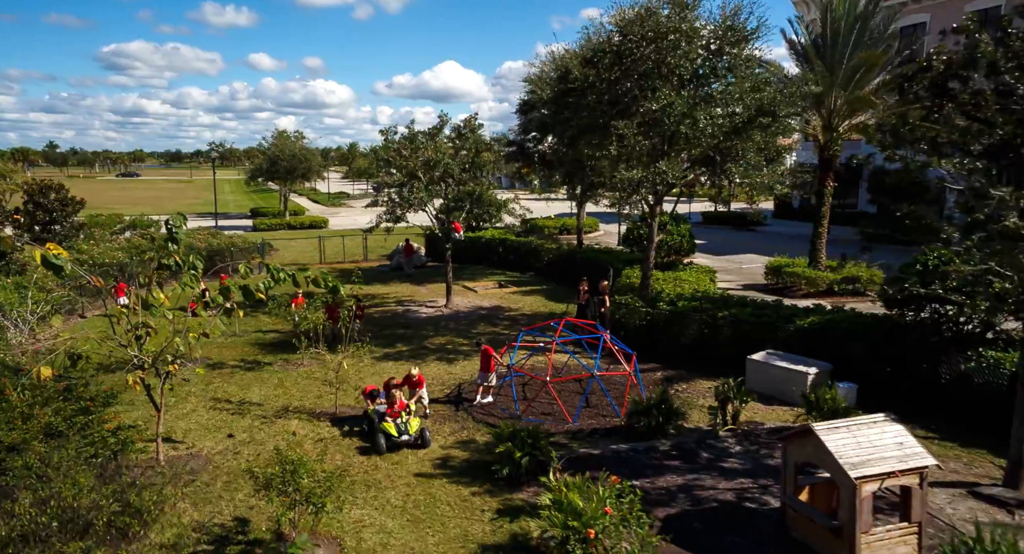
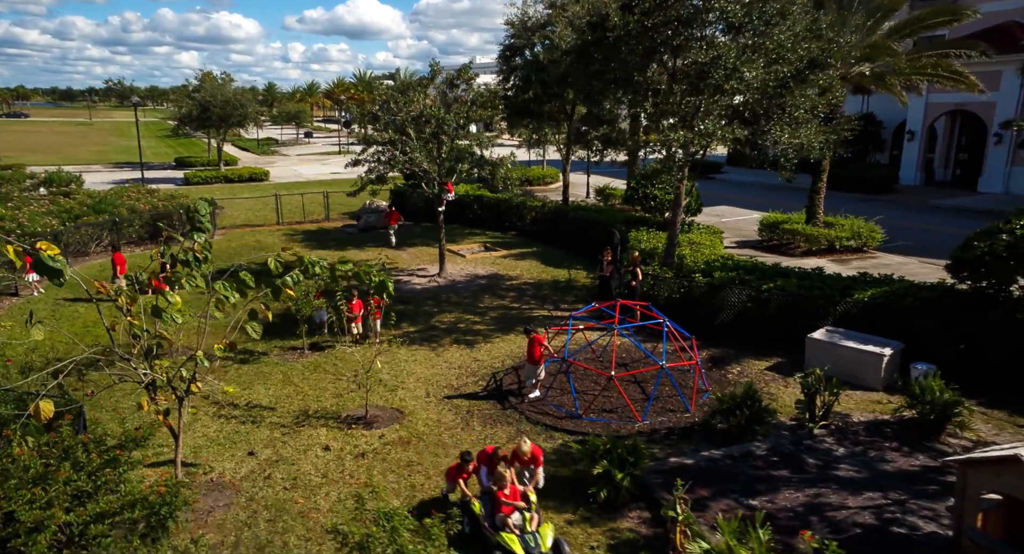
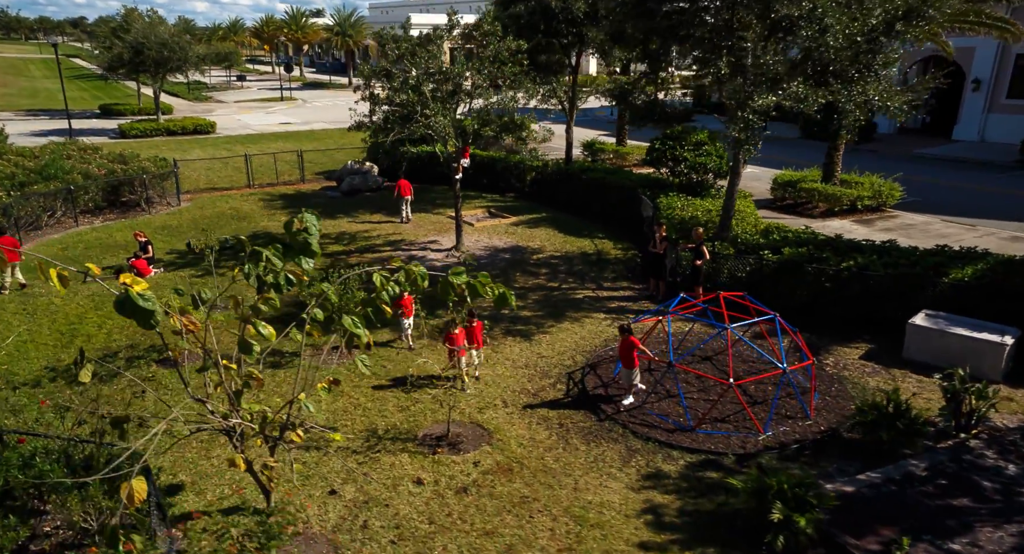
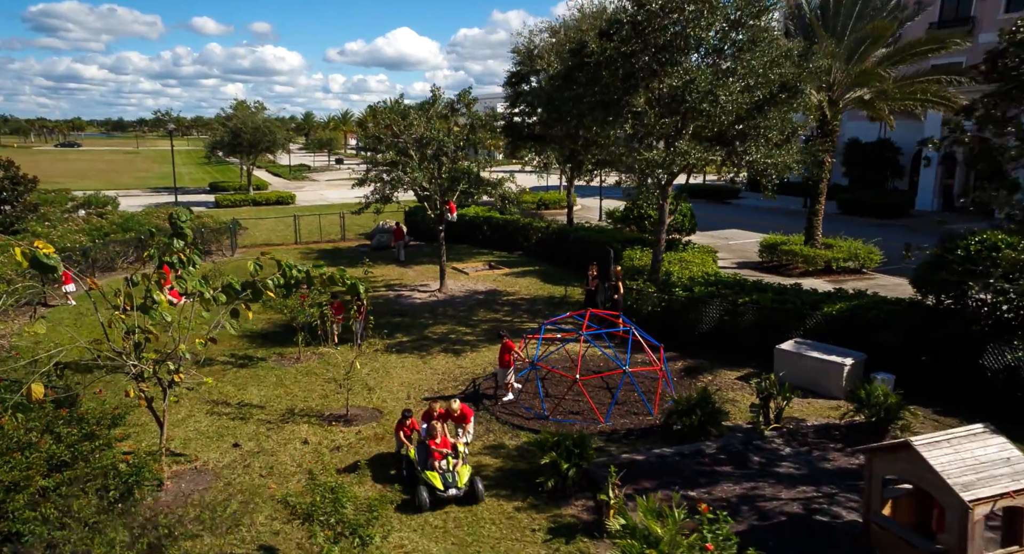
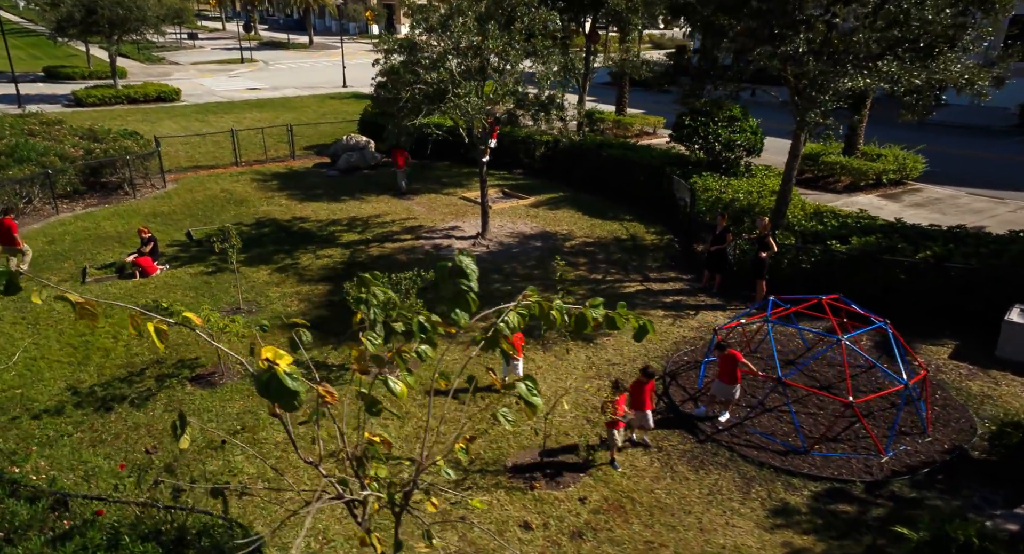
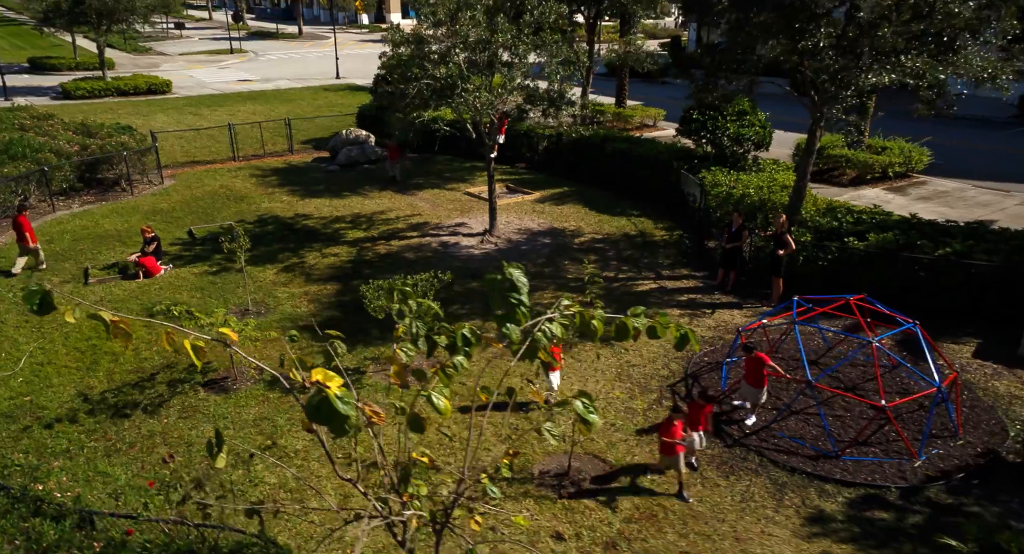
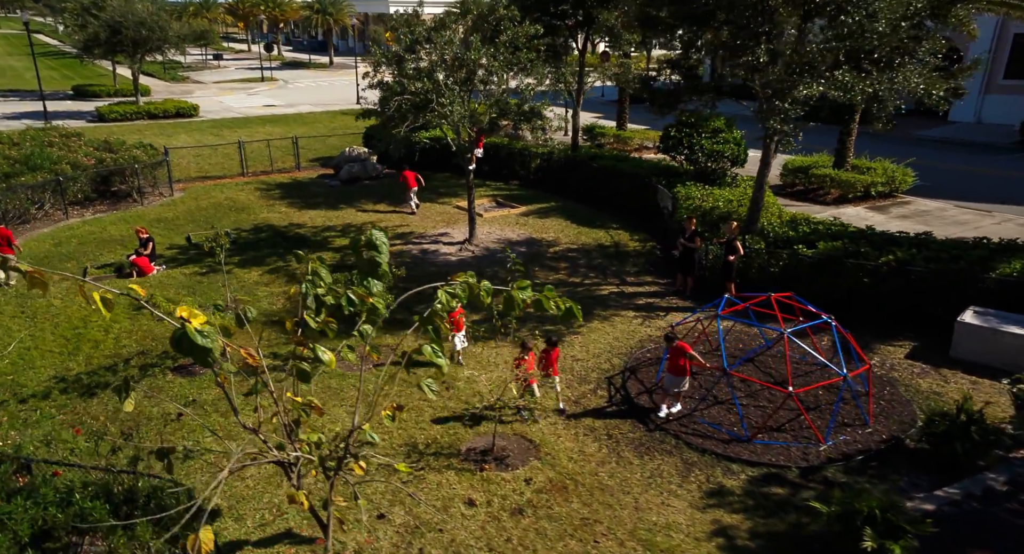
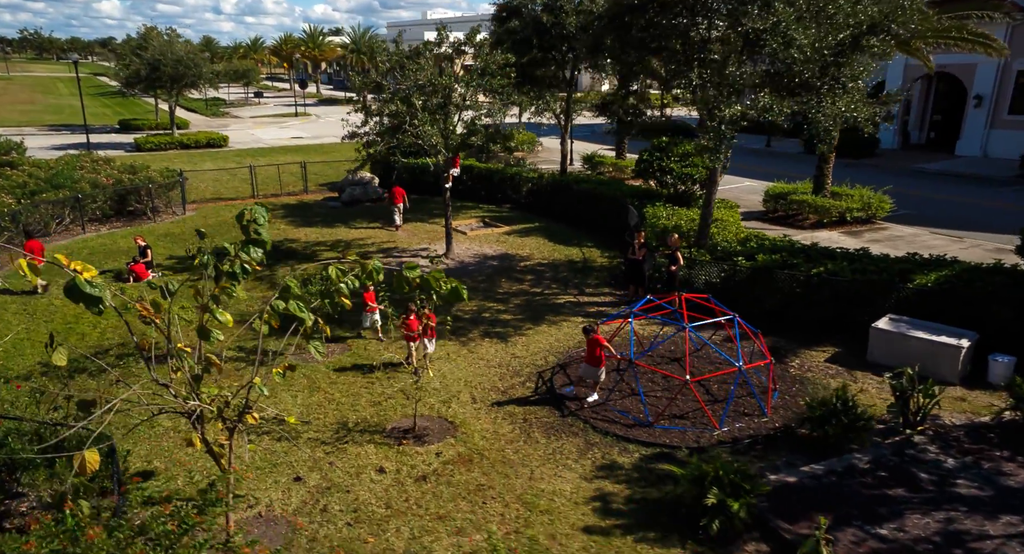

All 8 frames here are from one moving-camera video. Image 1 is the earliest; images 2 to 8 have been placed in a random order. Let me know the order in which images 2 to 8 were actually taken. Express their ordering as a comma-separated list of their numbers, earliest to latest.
4, 2, 8, 3, 7, 5, 6
